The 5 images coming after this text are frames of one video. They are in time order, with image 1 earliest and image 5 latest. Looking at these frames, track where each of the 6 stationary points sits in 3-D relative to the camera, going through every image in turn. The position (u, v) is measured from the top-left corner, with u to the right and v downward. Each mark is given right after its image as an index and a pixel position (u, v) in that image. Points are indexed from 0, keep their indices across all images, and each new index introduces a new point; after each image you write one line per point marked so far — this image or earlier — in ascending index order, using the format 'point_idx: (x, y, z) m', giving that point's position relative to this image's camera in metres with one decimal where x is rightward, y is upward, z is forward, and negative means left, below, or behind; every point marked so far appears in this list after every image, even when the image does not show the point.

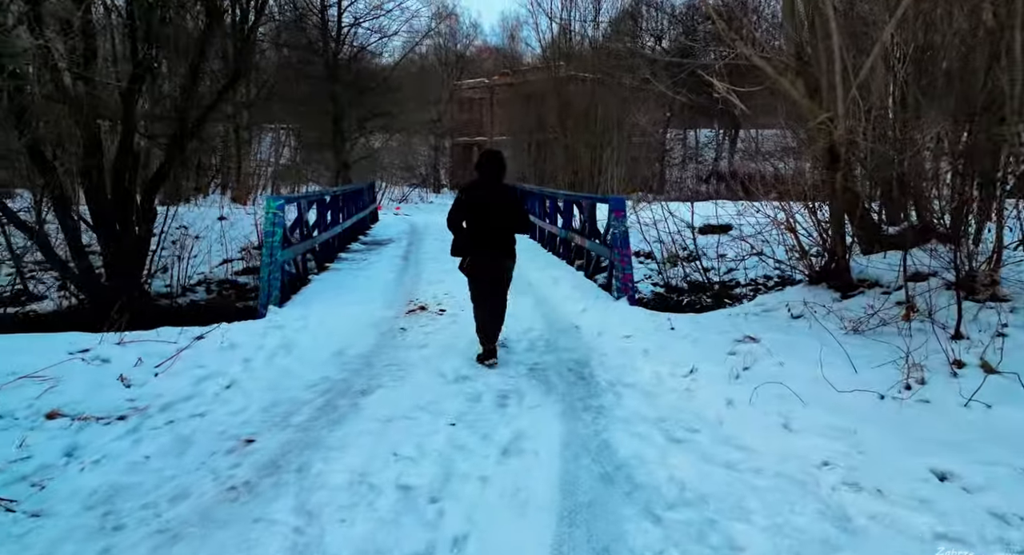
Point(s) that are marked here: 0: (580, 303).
0: (+0.6, -0.2, +7.6) m
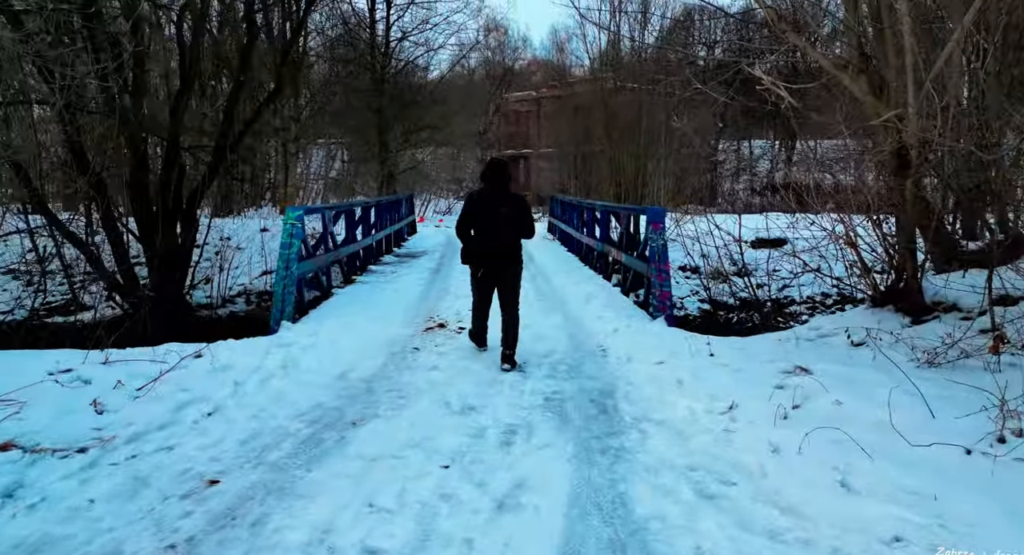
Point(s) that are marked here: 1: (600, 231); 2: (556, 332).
0: (+0.9, -0.4, +7.0) m
1: (+1.2, +0.7, +11.0) m
2: (+0.4, -0.5, +6.7) m
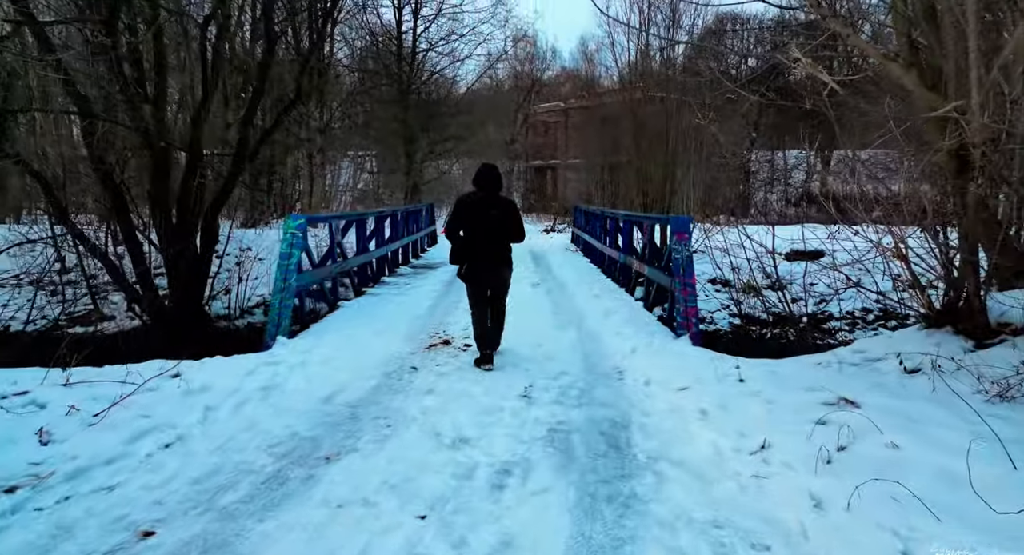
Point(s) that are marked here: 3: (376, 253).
0: (+1.0, -0.5, +6.4) m
1: (+1.5, +0.5, +10.4) m
2: (+0.5, -0.6, +6.1) m
3: (-1.9, +0.3, +10.8) m
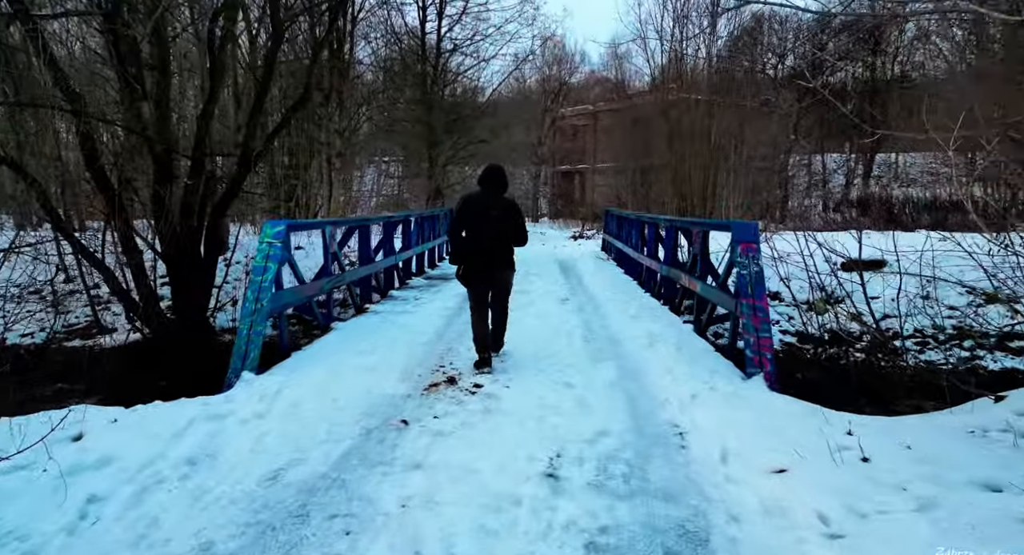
0: (+1.1, -0.7, +5.0) m
1: (+1.8, +0.3, +9.0) m
2: (+0.6, -0.7, +4.8) m
3: (-1.6, +0.2, +9.5) m
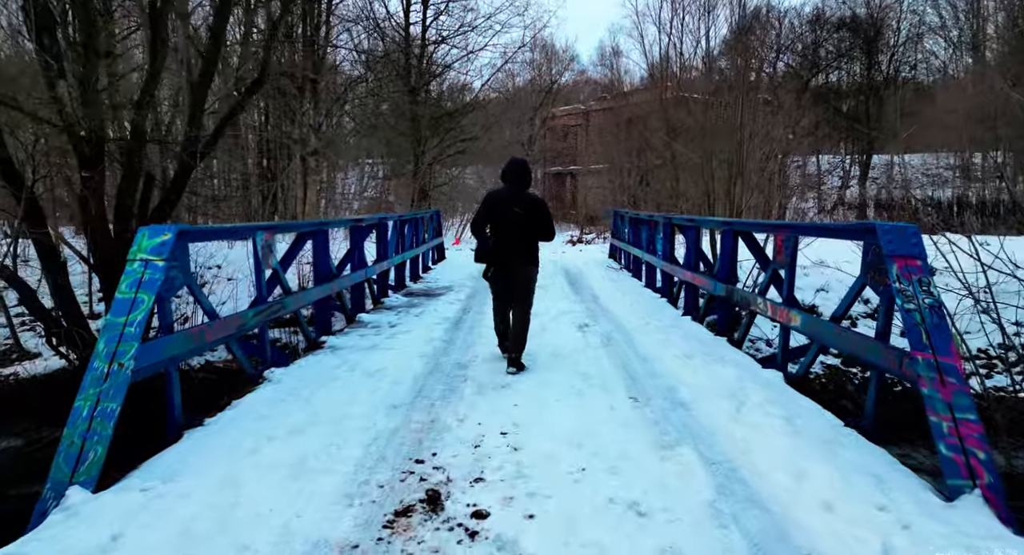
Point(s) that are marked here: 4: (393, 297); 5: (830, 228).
0: (+1.2, -0.8, +2.9) m
1: (+1.8, +0.1, +6.9) m
2: (+0.7, -0.9, +2.6) m
3: (-1.5, 0.0, +7.3) m
4: (-1.5, -0.2, +9.5) m
5: (+1.9, +0.3, +4.6) m
